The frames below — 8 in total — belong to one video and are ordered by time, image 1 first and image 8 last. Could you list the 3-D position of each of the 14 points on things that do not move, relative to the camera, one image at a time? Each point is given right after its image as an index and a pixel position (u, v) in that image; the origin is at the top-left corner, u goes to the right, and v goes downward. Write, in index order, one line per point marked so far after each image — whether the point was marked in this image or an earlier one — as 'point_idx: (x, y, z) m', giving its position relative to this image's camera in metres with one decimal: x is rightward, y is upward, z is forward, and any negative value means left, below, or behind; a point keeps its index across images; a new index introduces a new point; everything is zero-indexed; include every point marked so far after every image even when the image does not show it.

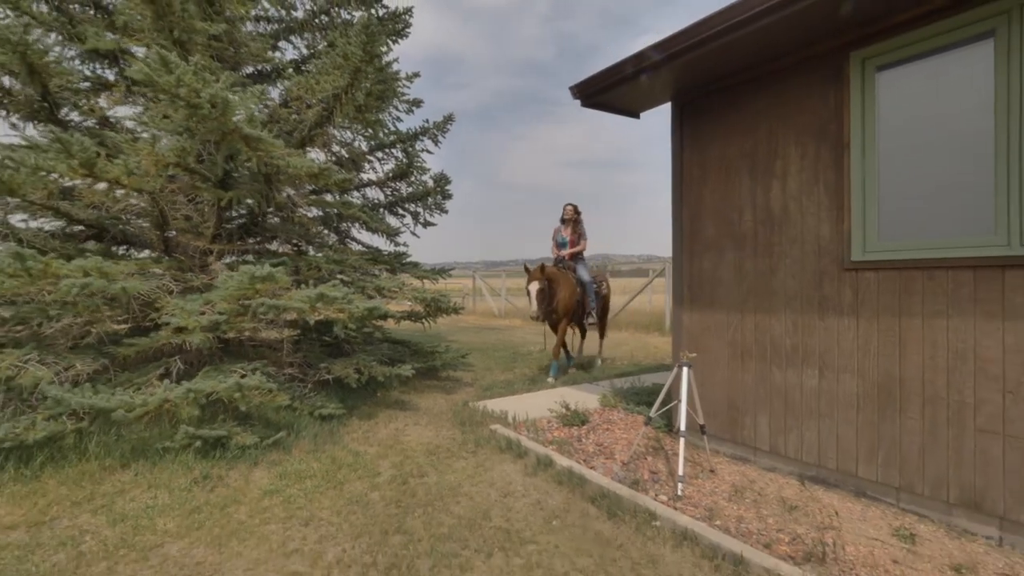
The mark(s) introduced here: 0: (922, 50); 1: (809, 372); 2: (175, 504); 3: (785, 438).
0: (+2.5, +1.5, +2.8) m
1: (+2.1, -0.6, +3.3) m
2: (-2.3, -1.5, +3.1) m
3: (+2.0, -1.1, +3.4) m
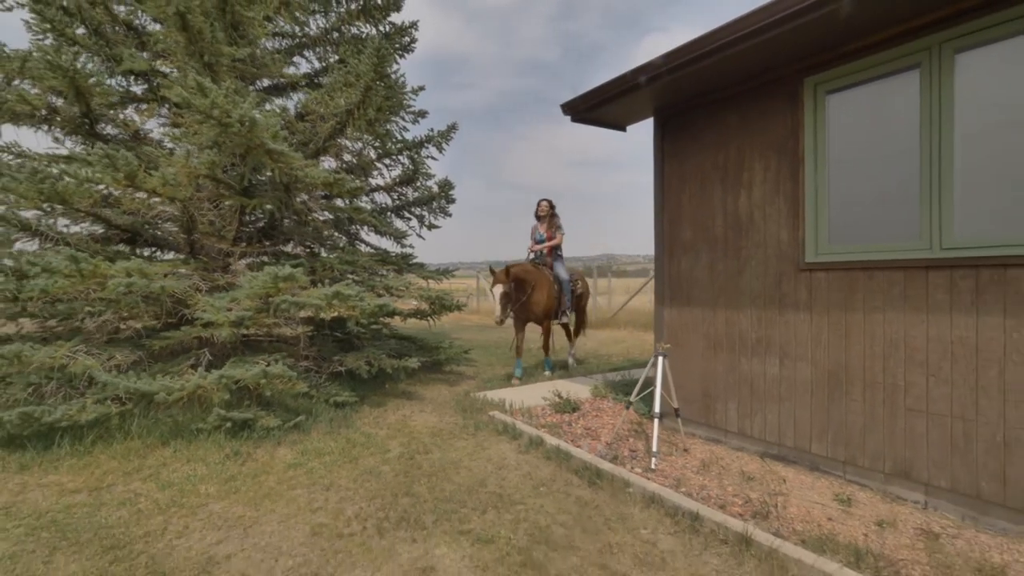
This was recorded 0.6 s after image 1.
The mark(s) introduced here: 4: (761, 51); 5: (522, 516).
0: (+2.4, +1.5, +3.2) m
1: (+2.1, -0.6, +3.7) m
2: (-2.3, -1.4, +3.6) m
3: (+2.0, -1.1, +3.8) m
4: (+1.9, +1.8, +3.4) m
5: (+0.1, -1.4, +2.9) m
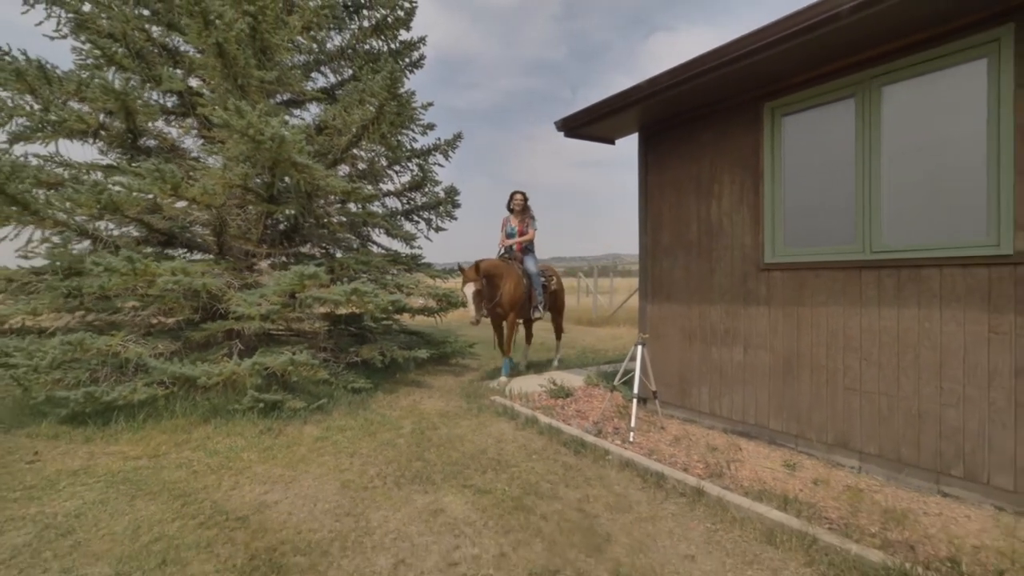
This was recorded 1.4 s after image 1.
0: (+2.4, +1.5, +3.8) m
1: (+2.1, -0.6, +4.3) m
2: (-2.3, -1.4, +4.2) m
3: (+2.0, -1.1, +4.4) m
4: (+1.9, +1.8, +3.9) m
5: (0.0, -1.4, +3.4) m
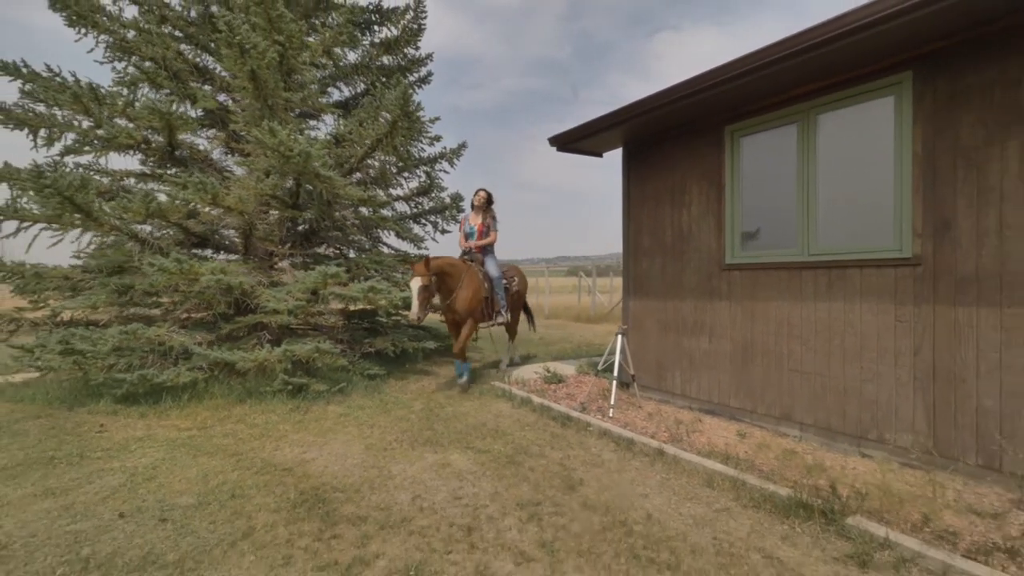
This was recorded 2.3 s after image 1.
0: (+2.4, +1.5, +4.4) m
1: (+2.0, -0.5, +4.9) m
2: (-2.4, -1.4, +4.9) m
3: (+1.9, -1.0, +5.0) m
4: (+1.8, +1.8, +4.6) m
5: (0.0, -1.3, +4.1) m
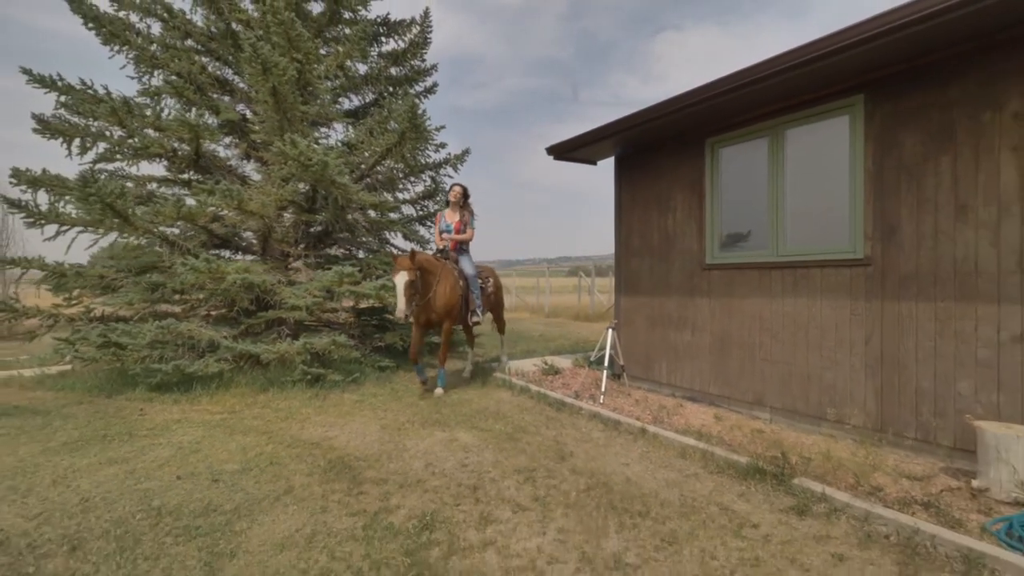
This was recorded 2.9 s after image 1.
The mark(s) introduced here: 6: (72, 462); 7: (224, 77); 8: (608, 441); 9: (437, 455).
0: (+2.4, +1.5, +4.9) m
1: (+2.0, -0.5, +5.4) m
2: (-2.4, -1.4, +5.4) m
3: (+1.9, -1.0, +5.5) m
4: (+1.8, +1.8, +5.0) m
5: (0.0, -1.3, +4.6) m
6: (-3.5, -1.4, +3.7) m
7: (-4.8, +3.6, +7.8) m
8: (+0.8, -1.3, +4.1) m
9: (-0.6, -1.3, +3.7) m
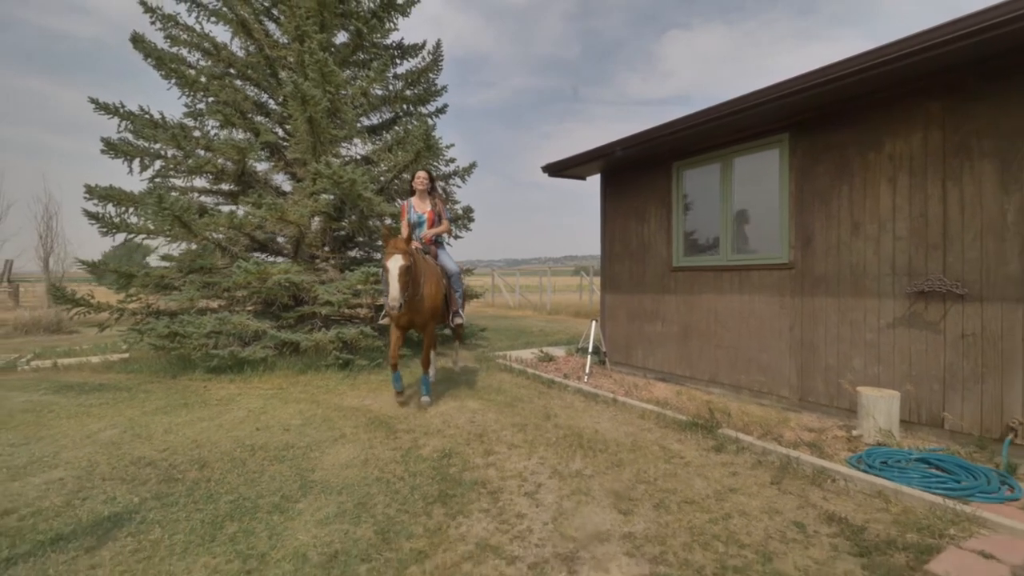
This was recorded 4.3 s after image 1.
0: (+2.4, +1.6, +5.9) m
1: (+2.0, -0.5, +6.4) m
2: (-2.4, -1.3, +6.5) m
3: (+1.9, -1.0, +6.6) m
4: (+1.8, +1.8, +6.1) m
5: (0.0, -1.3, +5.6) m
6: (-3.6, -1.4, +4.8) m
7: (-4.8, +3.6, +8.9) m
8: (+0.8, -1.3, +5.1) m
9: (-0.6, -1.3, +4.8) m
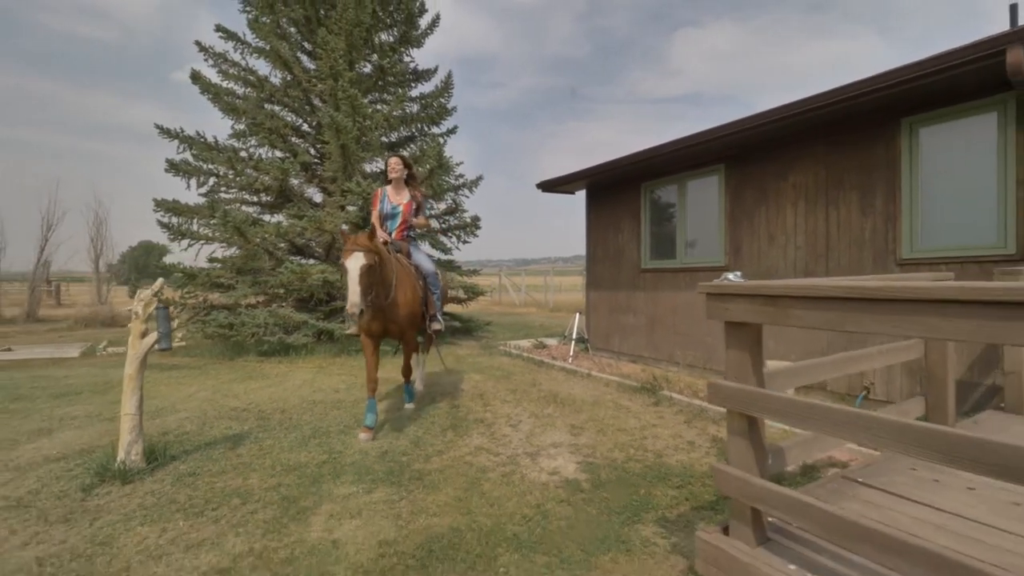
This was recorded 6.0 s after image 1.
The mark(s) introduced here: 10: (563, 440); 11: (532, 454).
0: (+2.3, +1.6, +7.2) m
1: (+2.0, -0.5, +7.8) m
2: (-2.4, -1.3, +7.9) m
3: (+1.9, -1.0, +7.9) m
4: (+1.8, +1.9, +7.4) m
5: (-0.1, -1.3, +7.0) m
6: (-3.6, -1.3, +6.3) m
7: (-4.8, +3.6, +10.4) m
8: (+0.8, -1.3, +6.5) m
9: (-0.7, -1.3, +6.2) m
10: (+0.4, -1.3, +4.0) m
11: (+0.2, -1.3, +3.7) m
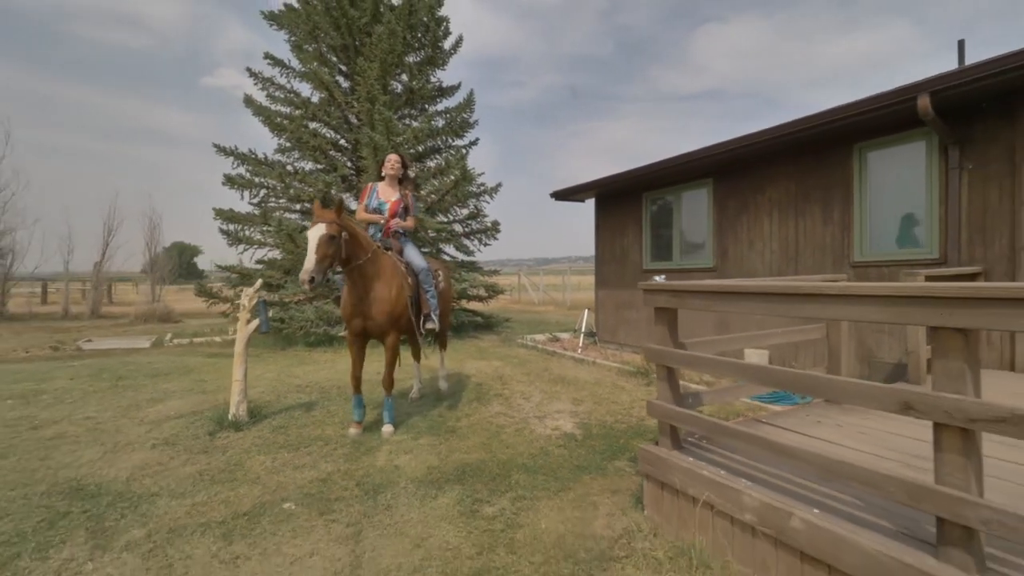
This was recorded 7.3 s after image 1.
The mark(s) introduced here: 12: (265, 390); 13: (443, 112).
0: (+2.6, +1.6, +8.2) m
1: (+2.3, -0.4, +8.7) m
2: (-2.1, -1.3, +9.0) m
3: (+2.2, -0.9, +8.8) m
4: (+2.1, +1.9, +8.4) m
5: (+0.2, -1.2, +8.0) m
6: (-3.4, -1.3, +7.5) m
7: (-4.4, +3.6, +11.6) m
8: (+1.0, -1.3, +7.5) m
9: (-0.5, -1.3, +7.2) m
10: (+0.6, -1.3, +5.0) m
11: (+0.3, -1.3, +4.8) m
12: (-3.2, -1.3, +6.0) m
13: (-1.9, +4.8, +12.7) m
